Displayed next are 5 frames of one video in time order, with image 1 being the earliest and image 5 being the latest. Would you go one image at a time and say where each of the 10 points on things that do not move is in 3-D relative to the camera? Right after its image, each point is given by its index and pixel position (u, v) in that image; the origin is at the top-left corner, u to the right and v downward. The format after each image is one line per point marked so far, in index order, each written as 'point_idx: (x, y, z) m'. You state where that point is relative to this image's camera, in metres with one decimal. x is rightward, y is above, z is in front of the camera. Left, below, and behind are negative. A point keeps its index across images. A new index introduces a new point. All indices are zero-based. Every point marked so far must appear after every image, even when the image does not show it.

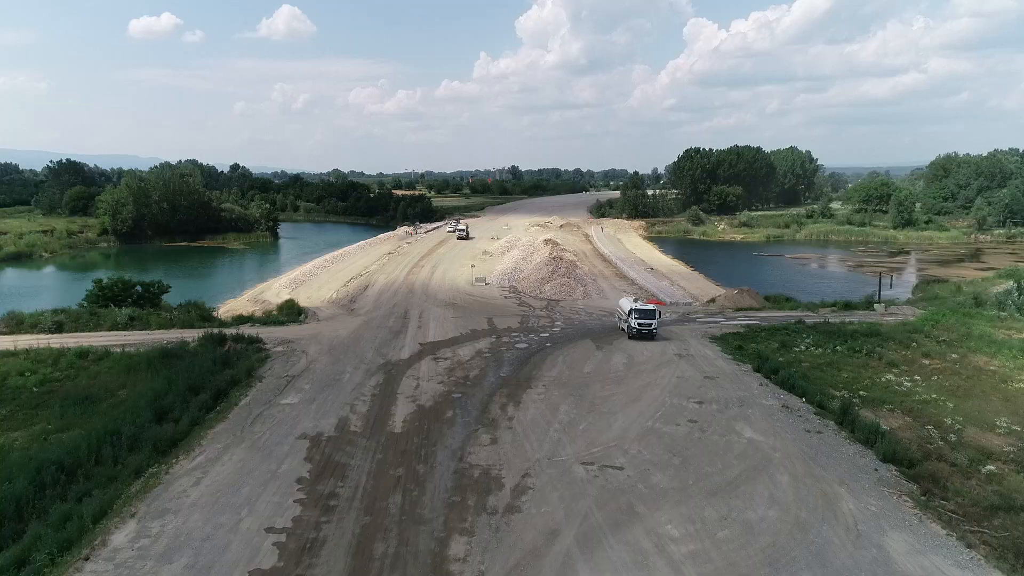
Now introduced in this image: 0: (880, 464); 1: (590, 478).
0: (+5.9, -2.8, +14.5) m
1: (+1.2, -2.9, +13.6) m
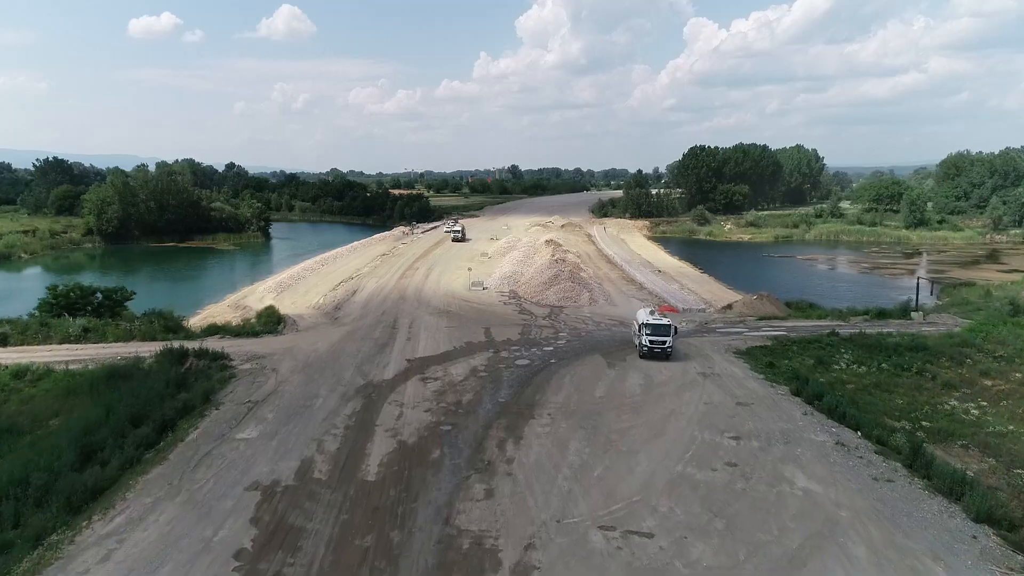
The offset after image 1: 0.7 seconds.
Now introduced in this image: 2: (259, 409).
0: (+5.9, -3.1, +11.5) m
1: (+1.2, -3.1, +10.6) m
2: (-4.9, -2.4, +17.6) m
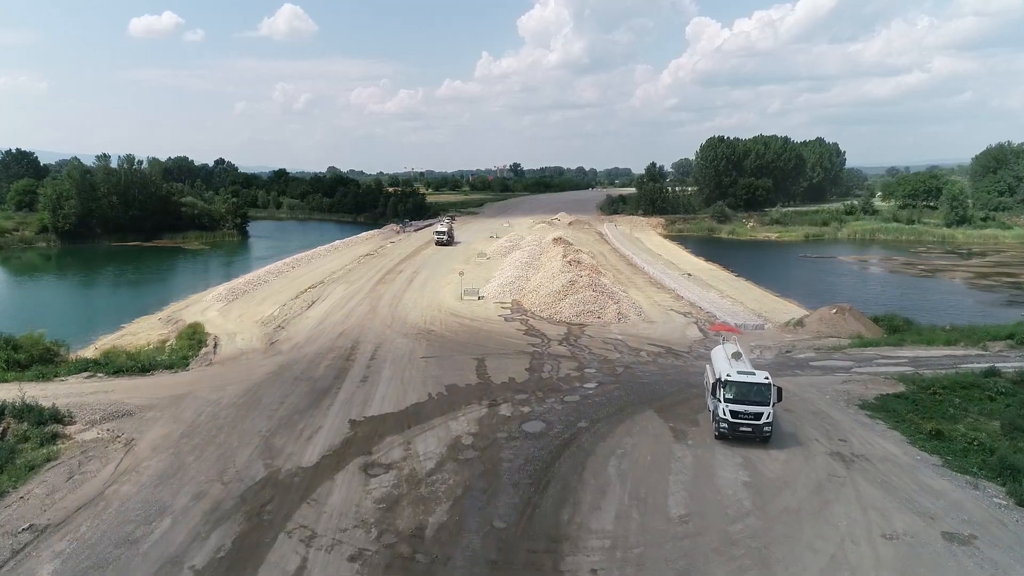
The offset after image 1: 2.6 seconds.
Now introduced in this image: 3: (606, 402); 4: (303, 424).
0: (+6.0, -3.4, +3.2) m
1: (+1.2, -3.4, +2.2) m
2: (-4.9, -2.7, +9.3) m
3: (+1.6, -2.0, +15.5) m
4: (-3.3, -2.1, +14.2) m
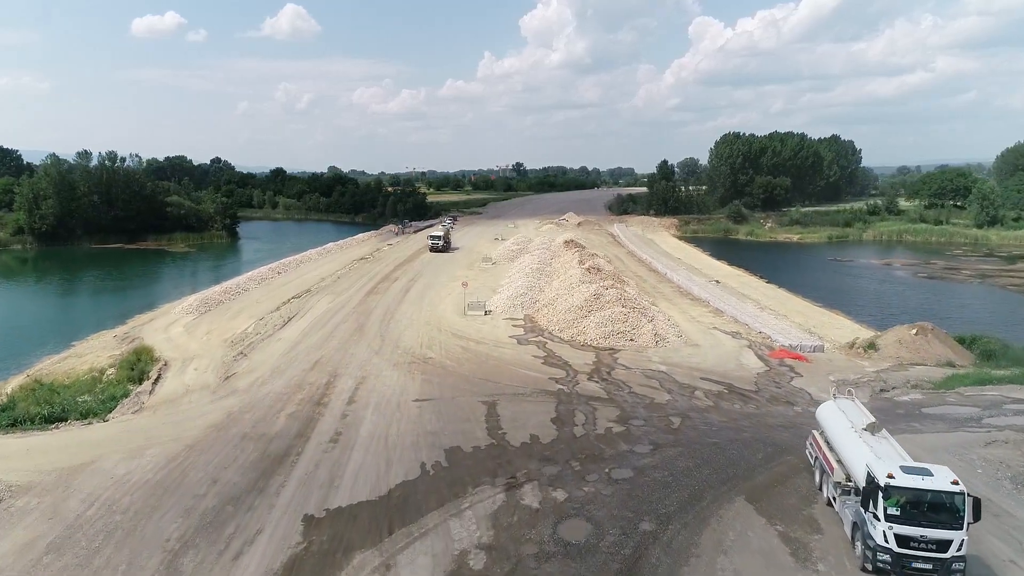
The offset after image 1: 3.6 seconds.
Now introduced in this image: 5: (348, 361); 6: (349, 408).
0: (+6.3, -3.8, -1.3) m
1: (+1.5, -3.8, -2.3) m
2: (-4.6, -3.1, +4.8) m
3: (+2.0, -2.4, +11.0) m
4: (-3.0, -2.5, +9.7) m
5: (-3.5, -1.6, +19.1) m
6: (-2.7, -2.0, +15.0) m
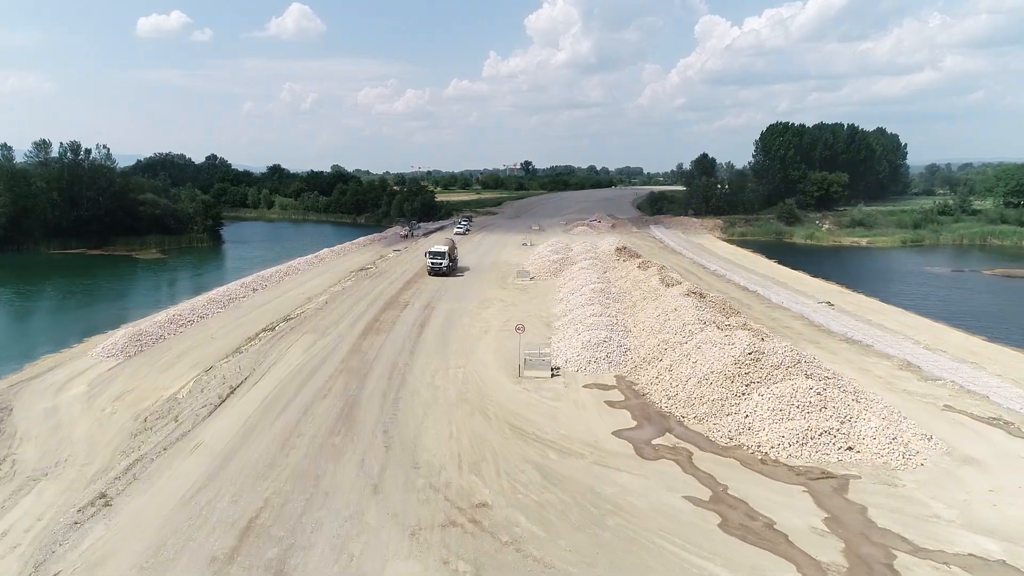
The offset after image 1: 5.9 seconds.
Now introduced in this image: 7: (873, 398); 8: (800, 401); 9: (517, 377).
0: (+7.7, -4.6, -11.3) m
1: (+2.9, -4.6, -12.3) m
2: (-3.1, -3.9, -5.1) m
3: (+3.4, -3.2, +1.0) m
4: (-1.6, -3.4, -0.3) m
5: (-2.0, -2.4, +9.1) m
6: (-1.3, -2.8, +5.1) m
7: (+5.4, -1.7, +13.3) m
8: (+4.0, -1.6, +12.5) m
9: (+0.1, -1.6, +16.1) m
